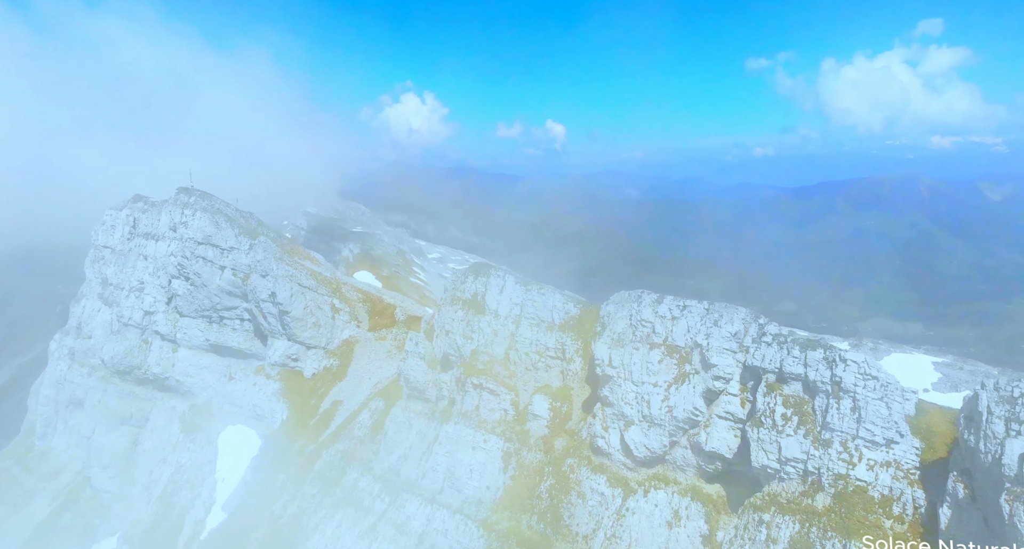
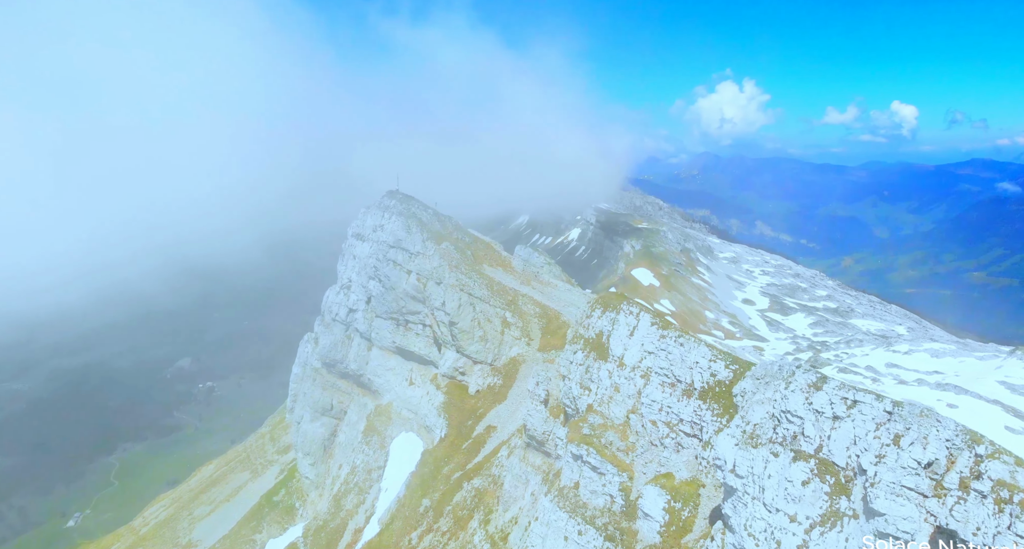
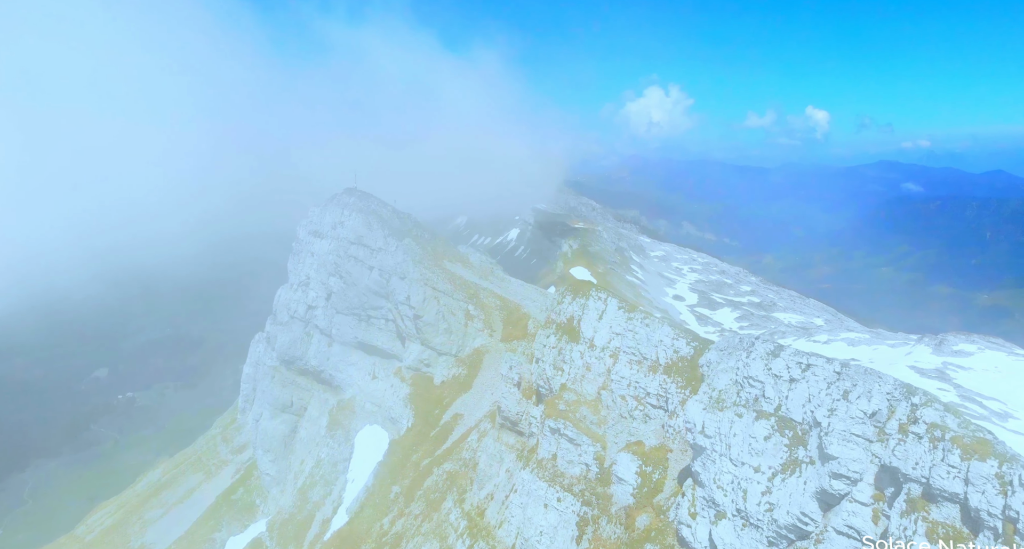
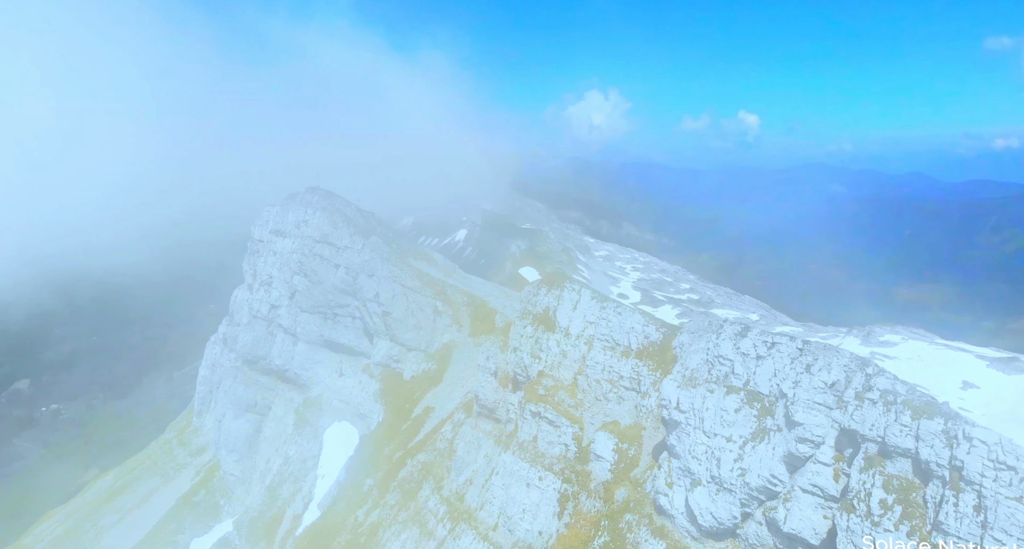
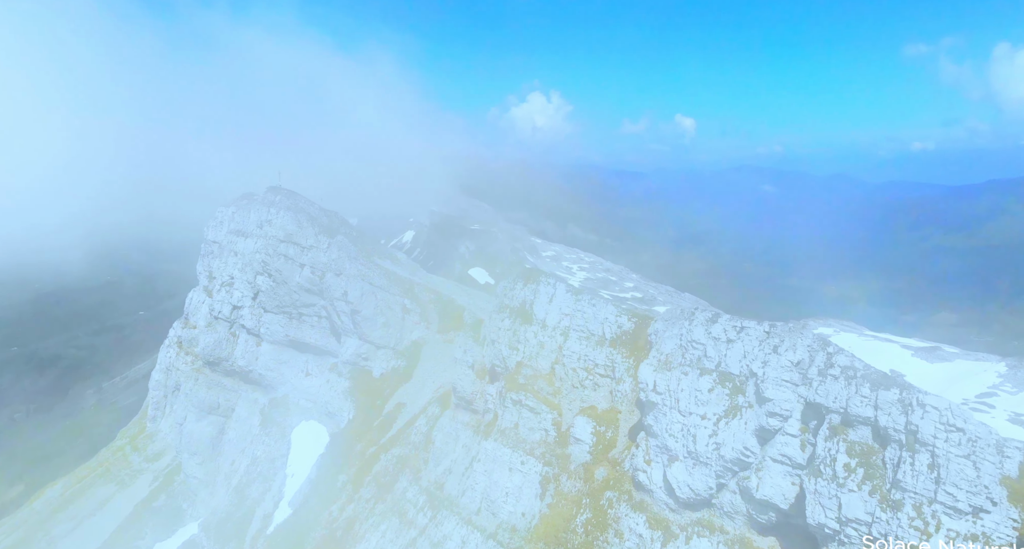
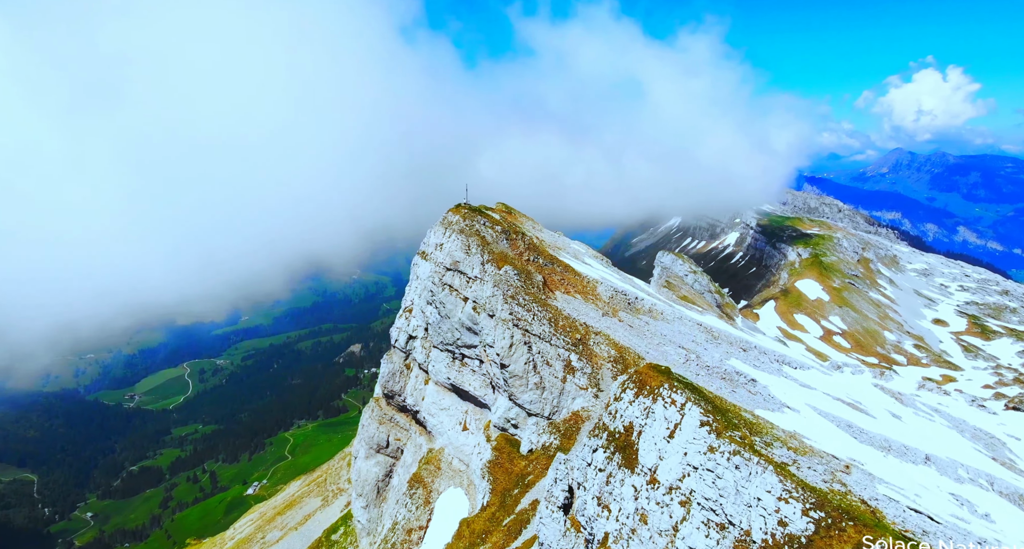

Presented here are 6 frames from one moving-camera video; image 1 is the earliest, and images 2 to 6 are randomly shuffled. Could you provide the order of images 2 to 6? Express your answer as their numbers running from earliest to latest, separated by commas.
5, 4, 3, 2, 6
